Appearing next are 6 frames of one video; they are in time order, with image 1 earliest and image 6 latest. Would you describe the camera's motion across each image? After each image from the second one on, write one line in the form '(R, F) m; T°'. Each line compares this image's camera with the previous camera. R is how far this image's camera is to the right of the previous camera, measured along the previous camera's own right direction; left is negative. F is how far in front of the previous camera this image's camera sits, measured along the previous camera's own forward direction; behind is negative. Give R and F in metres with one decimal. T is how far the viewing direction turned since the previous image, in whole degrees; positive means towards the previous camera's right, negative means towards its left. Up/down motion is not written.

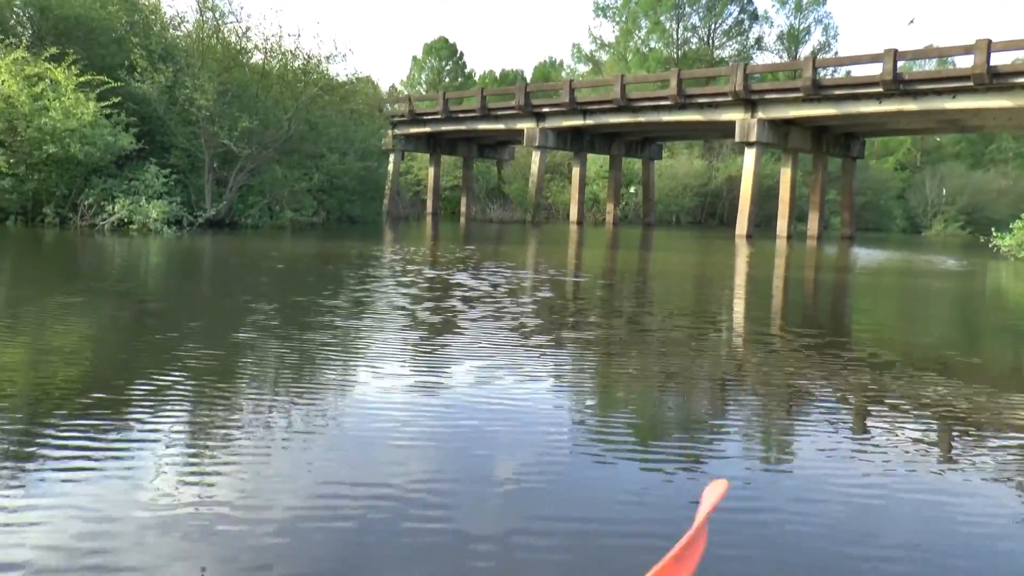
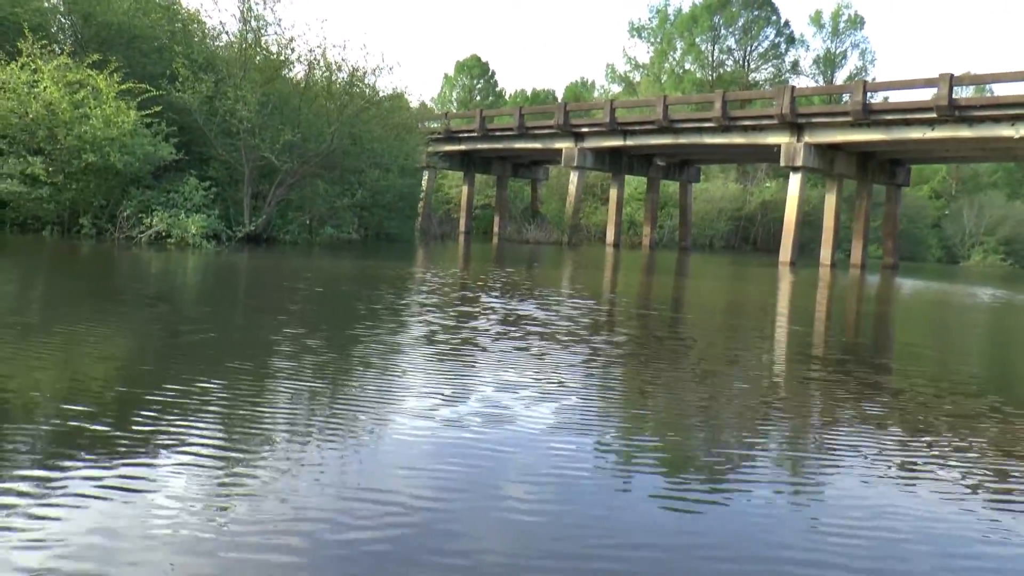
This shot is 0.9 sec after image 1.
(-0.3, +0.5) m; -1°
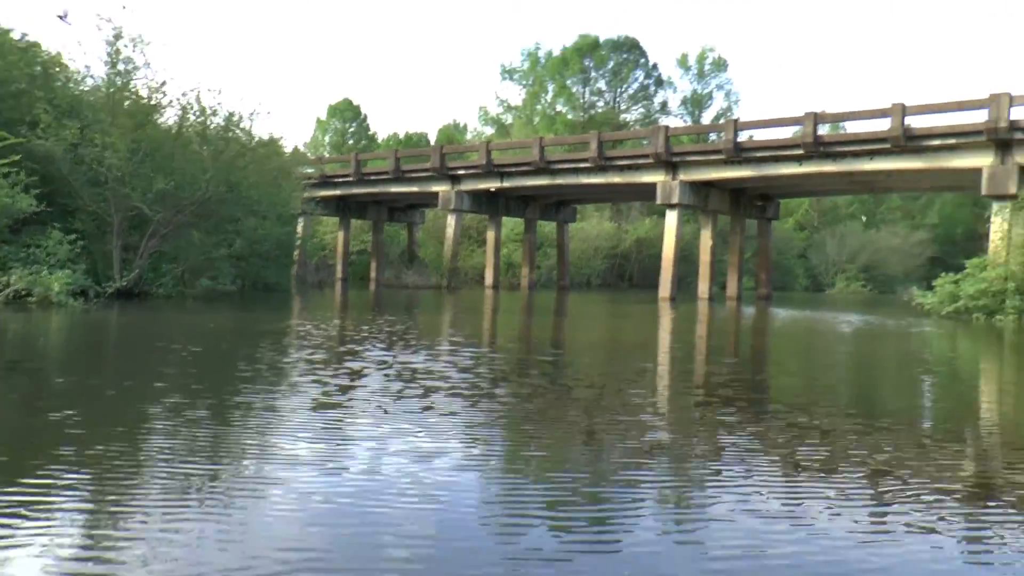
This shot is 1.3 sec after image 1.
(-0.2, +0.3) m; +7°
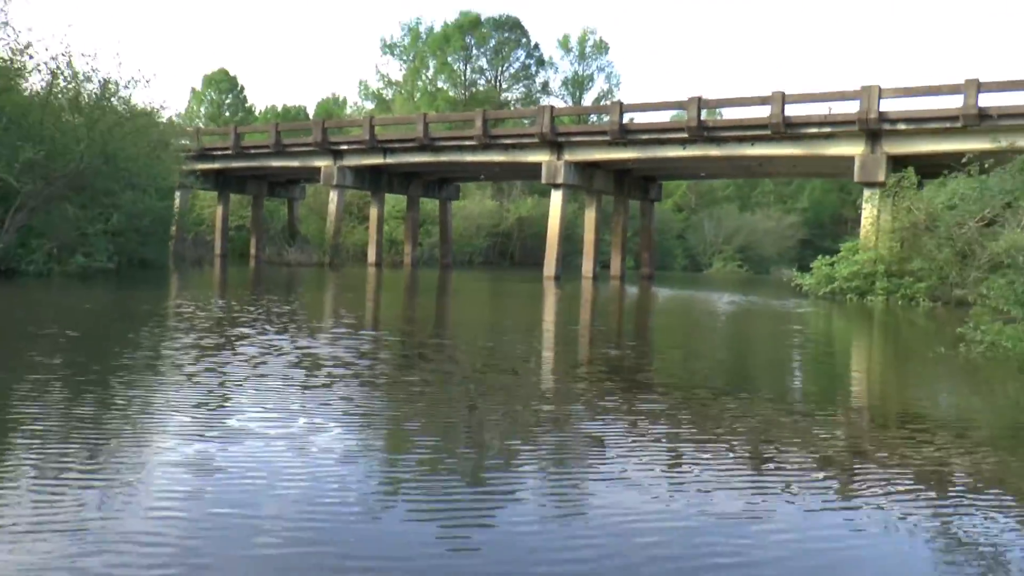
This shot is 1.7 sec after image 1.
(-0.2, +0.1) m; +7°
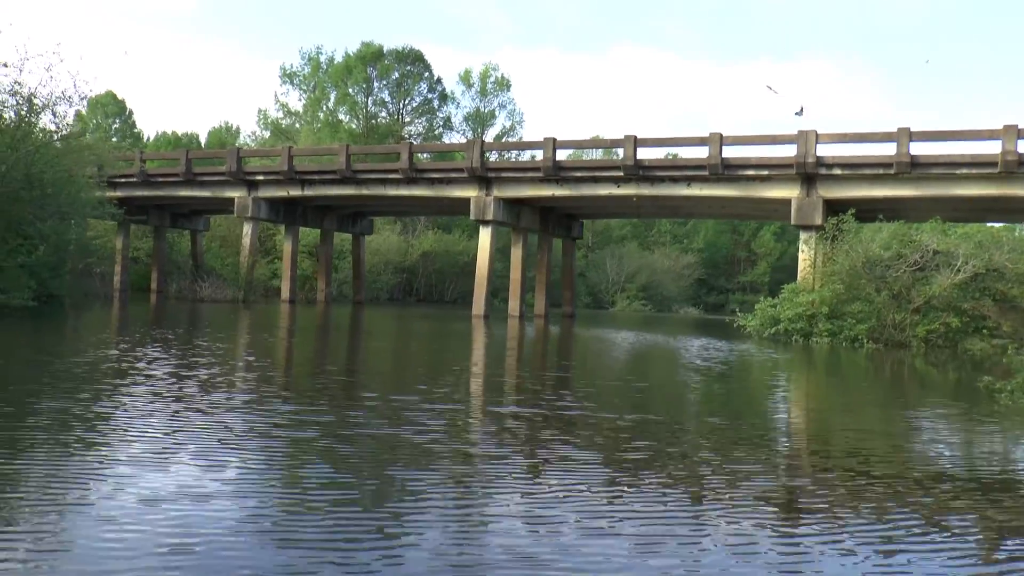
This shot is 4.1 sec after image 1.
(-0.9, +0.6) m; +7°
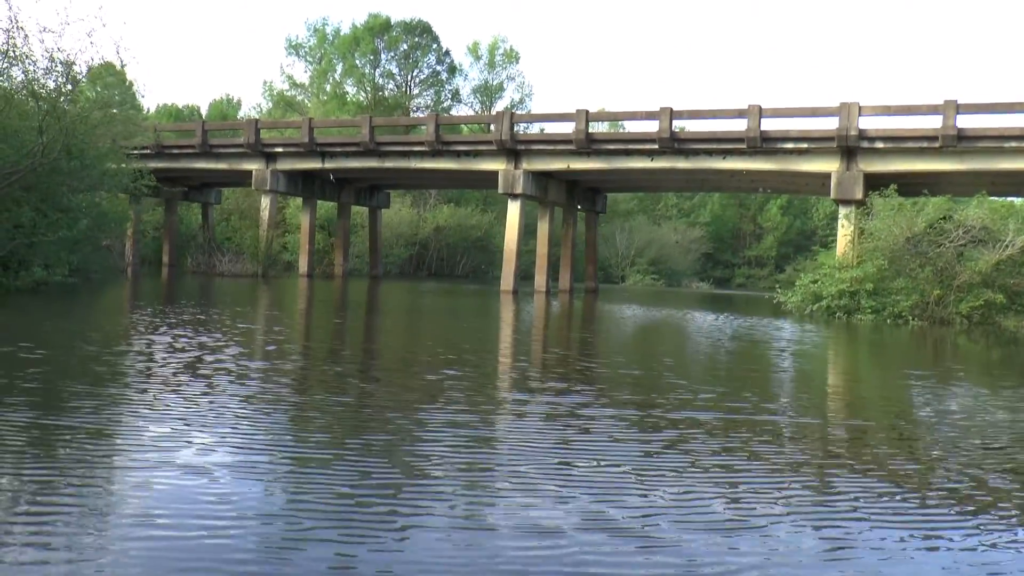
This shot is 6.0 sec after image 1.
(-0.7, +0.4) m; 0°
